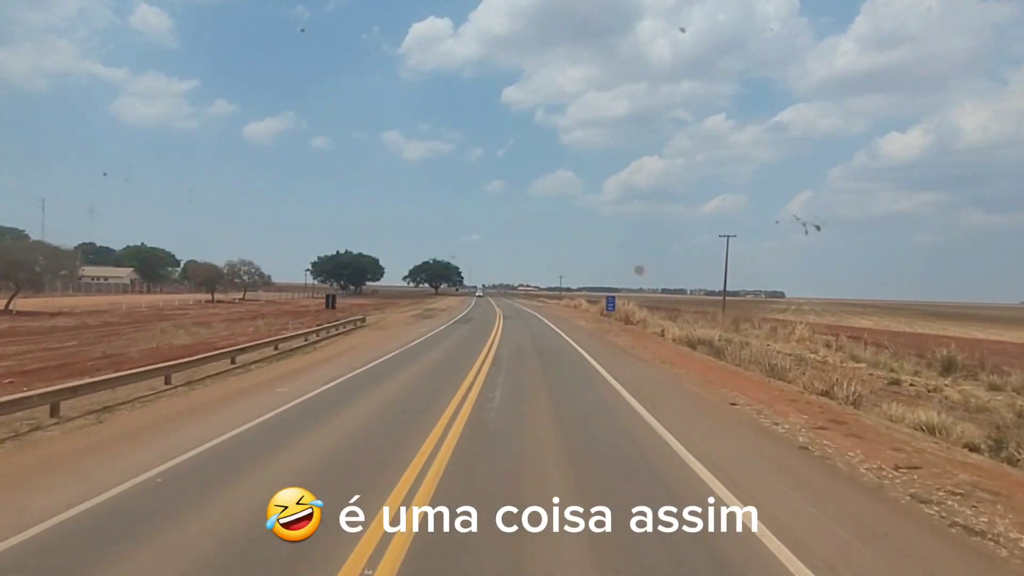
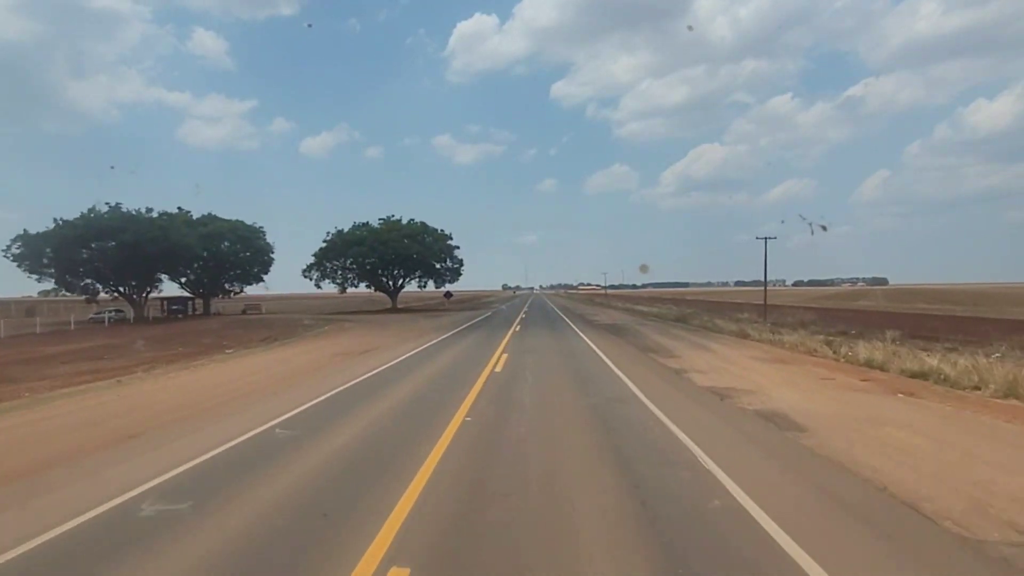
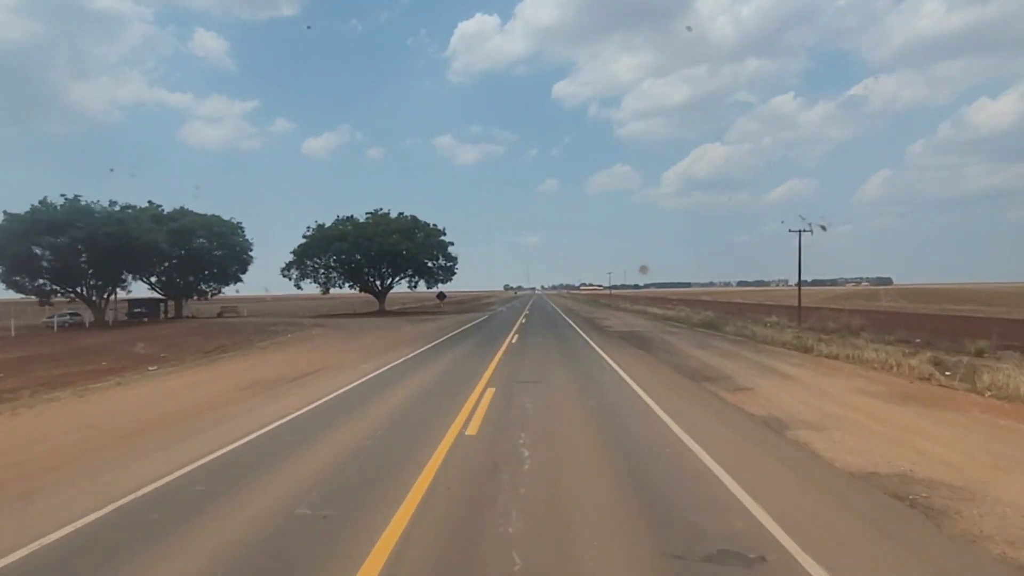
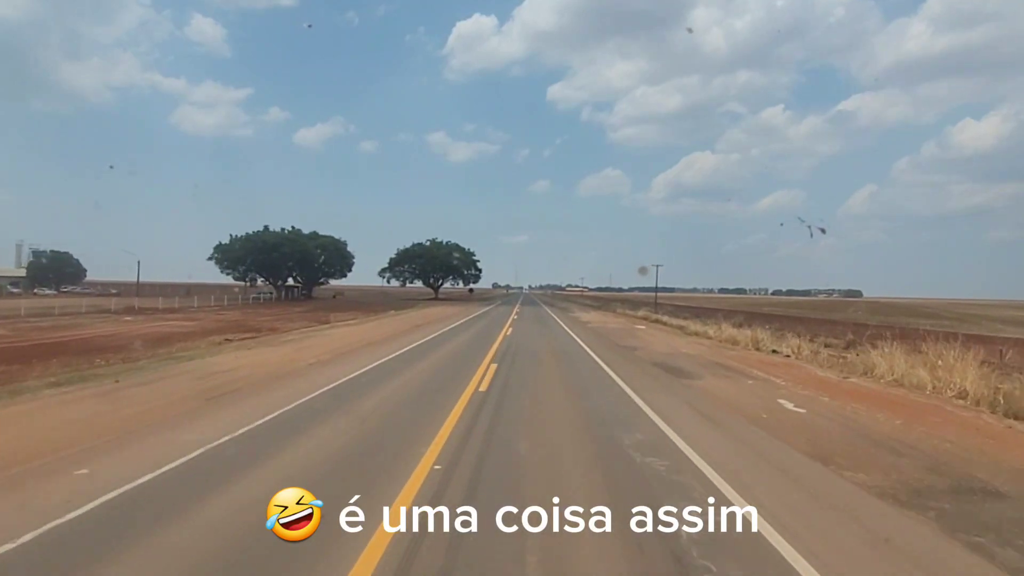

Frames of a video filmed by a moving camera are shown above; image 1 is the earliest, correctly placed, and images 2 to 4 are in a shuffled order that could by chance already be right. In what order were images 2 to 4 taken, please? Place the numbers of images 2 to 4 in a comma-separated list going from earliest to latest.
4, 2, 3
